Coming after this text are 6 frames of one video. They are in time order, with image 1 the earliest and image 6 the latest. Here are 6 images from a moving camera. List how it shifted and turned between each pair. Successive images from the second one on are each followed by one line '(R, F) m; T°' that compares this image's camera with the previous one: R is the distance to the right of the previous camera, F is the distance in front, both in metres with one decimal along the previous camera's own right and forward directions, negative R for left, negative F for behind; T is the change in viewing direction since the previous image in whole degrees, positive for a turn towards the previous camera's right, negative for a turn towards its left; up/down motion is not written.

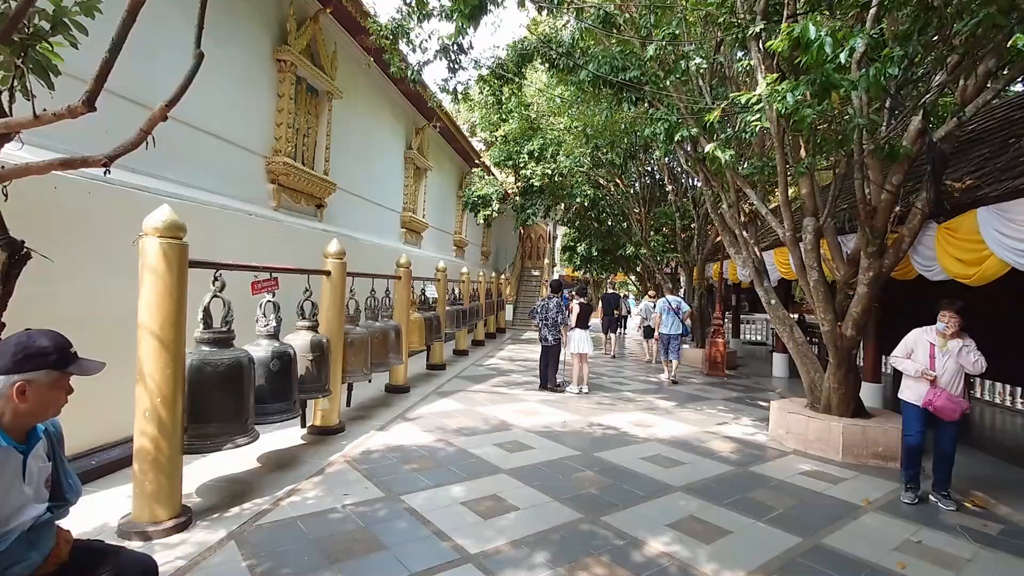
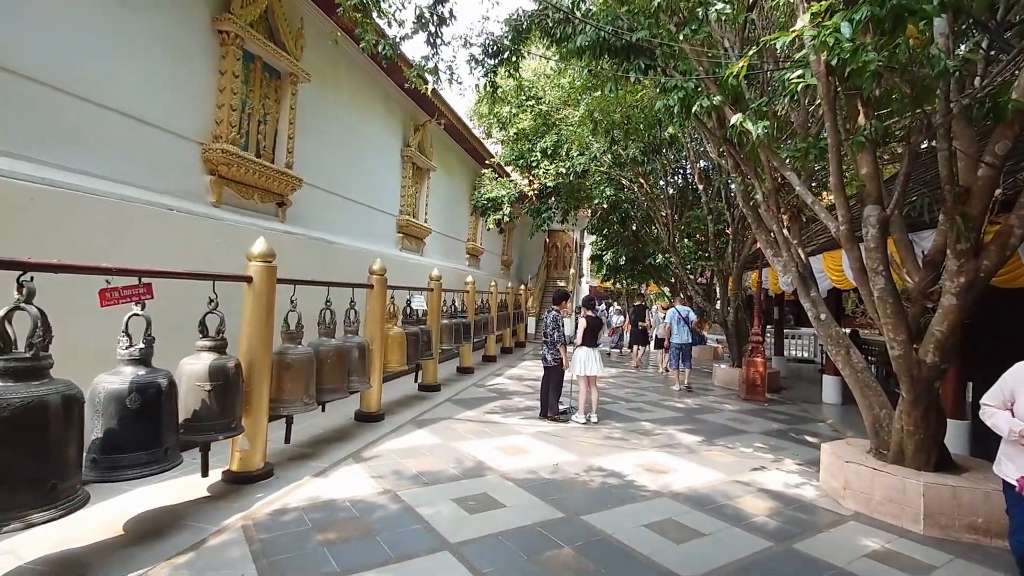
(+0.5, +1.1) m; -4°
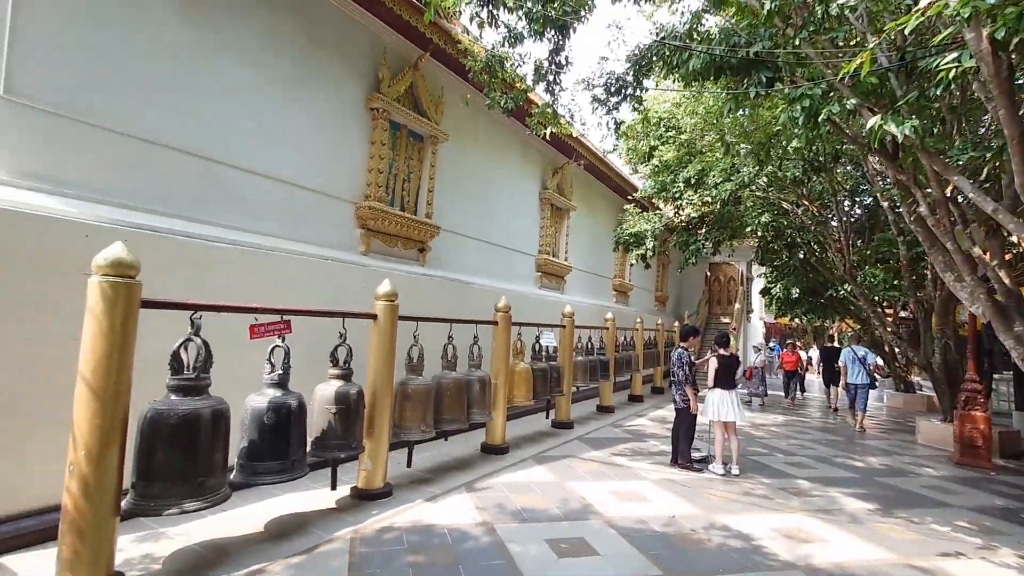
(+0.5, +0.1) m; -19°
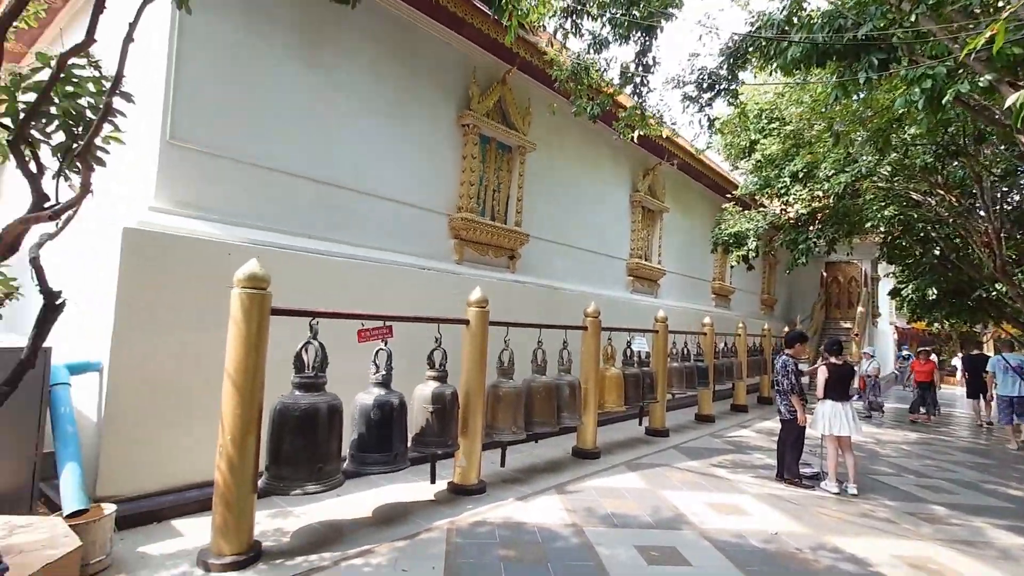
(+0.1, -0.1) m; -11°
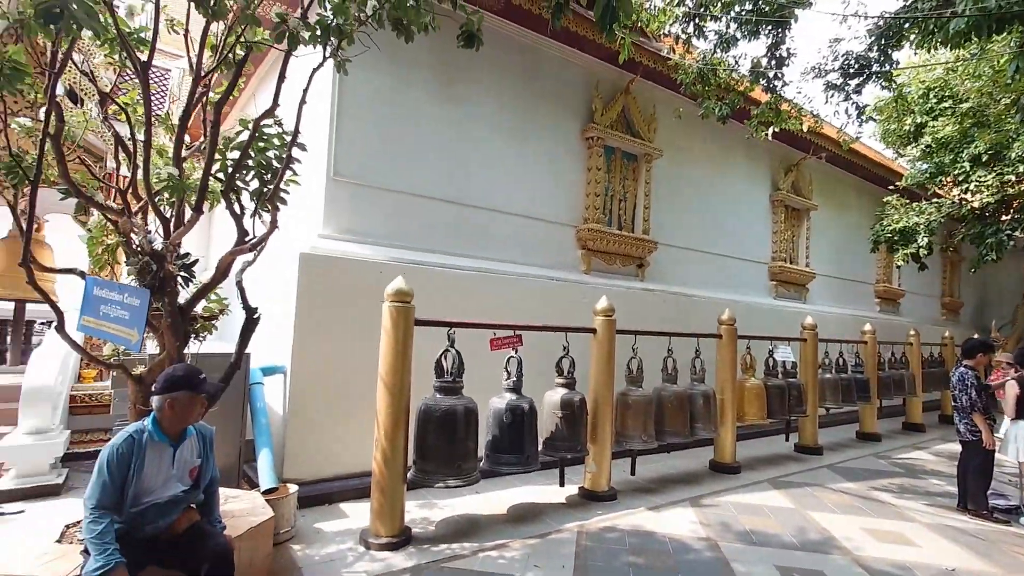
(0.0, -0.1) m; -14°
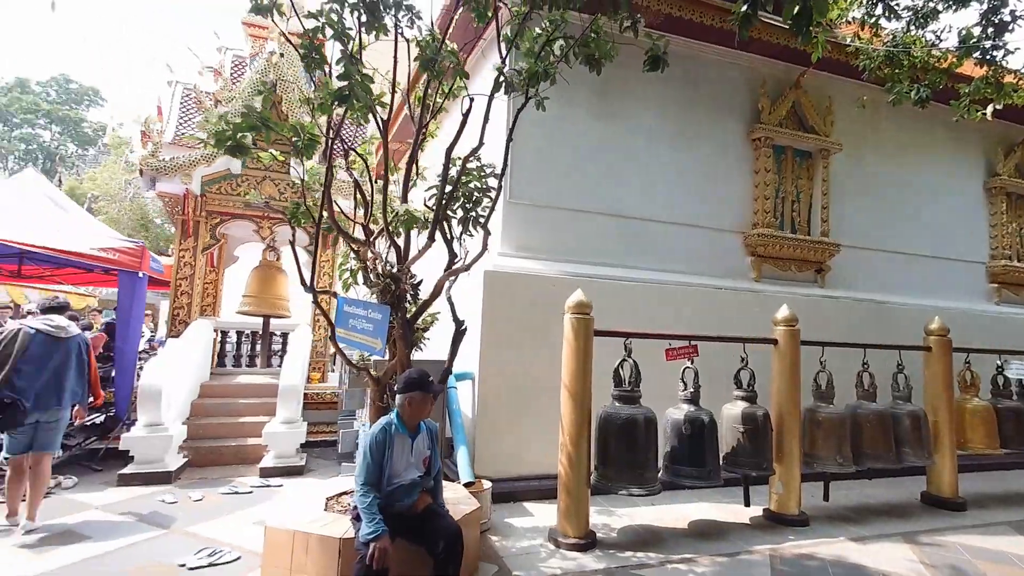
(-0.3, -0.2) m; -16°
